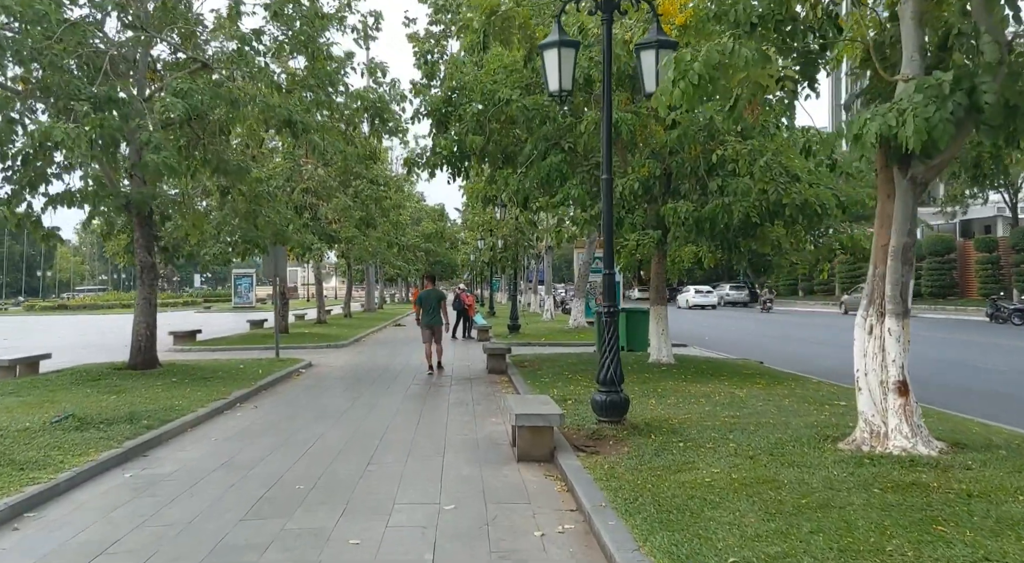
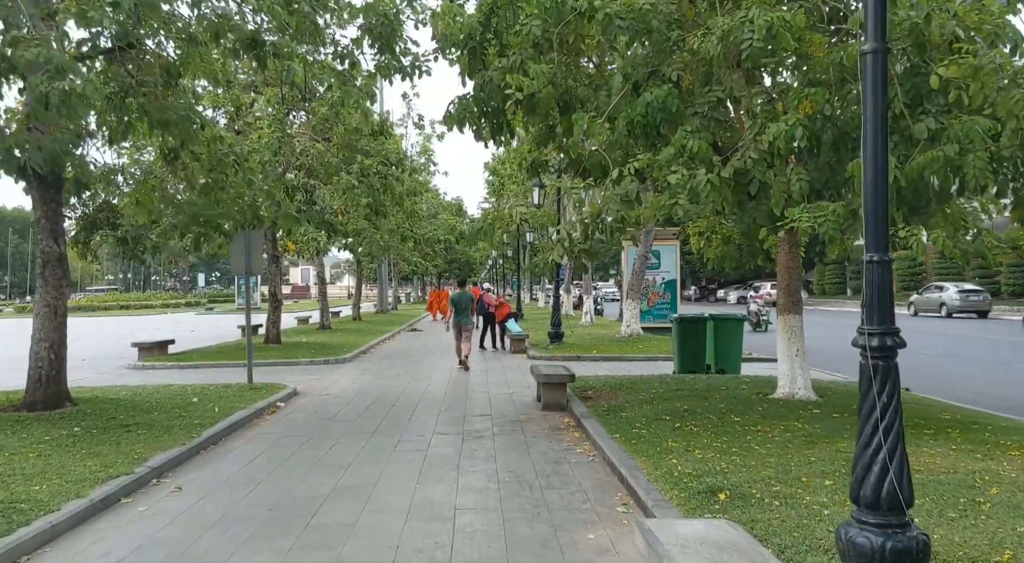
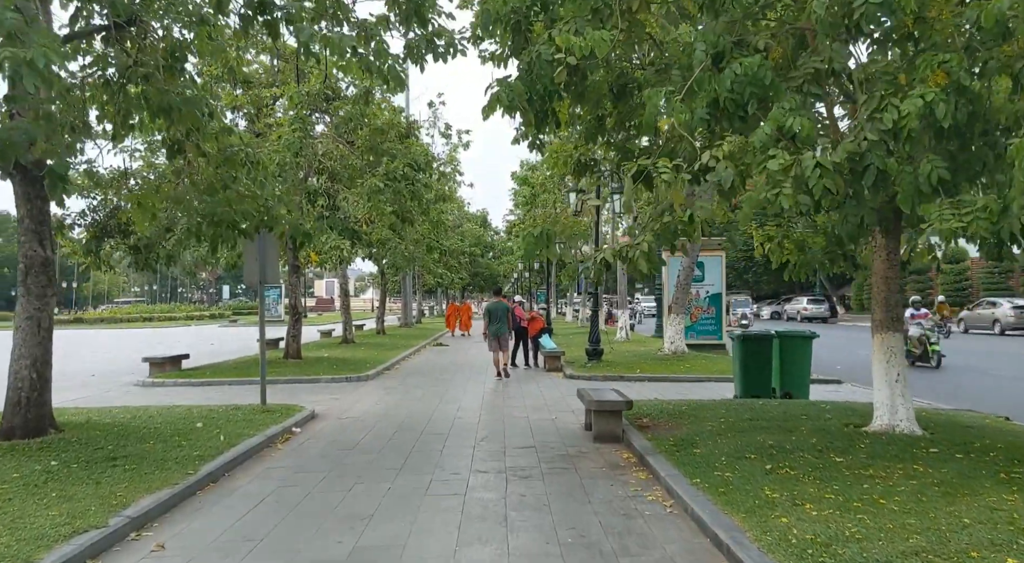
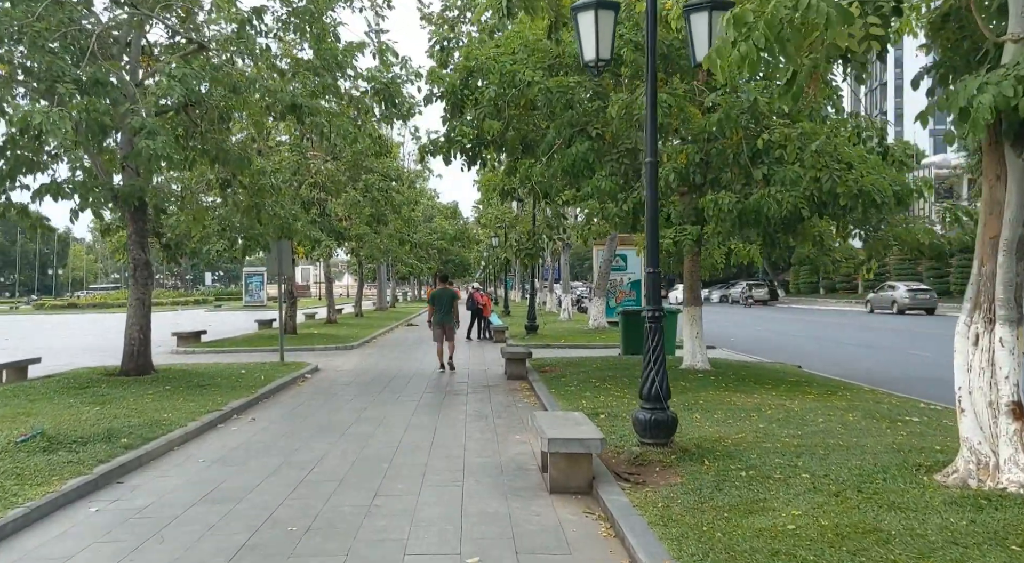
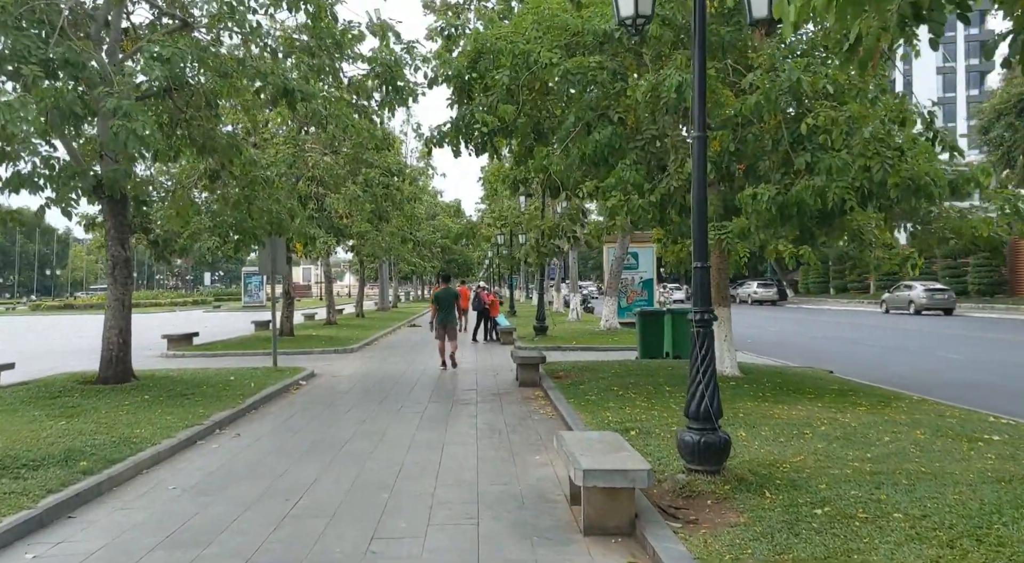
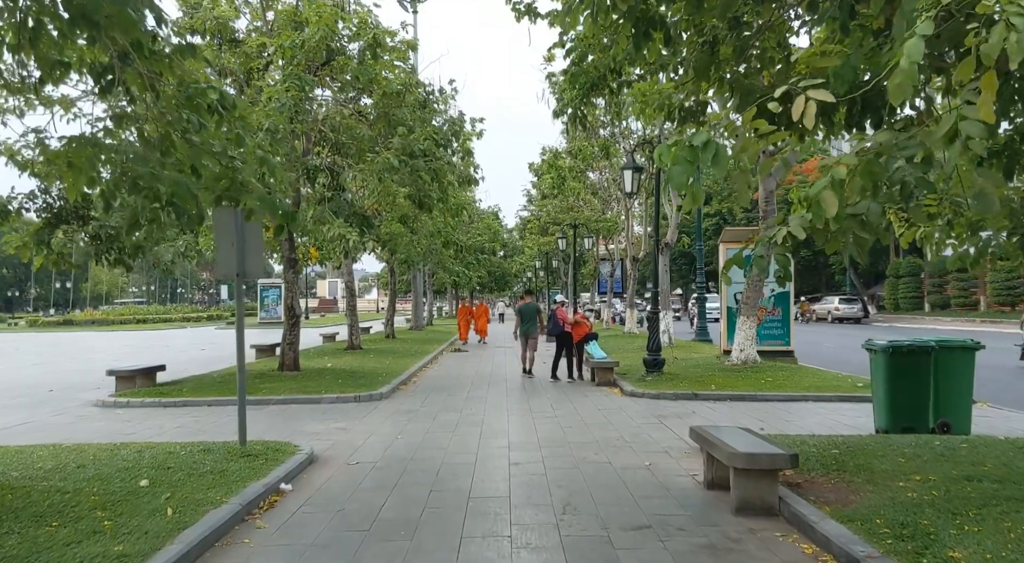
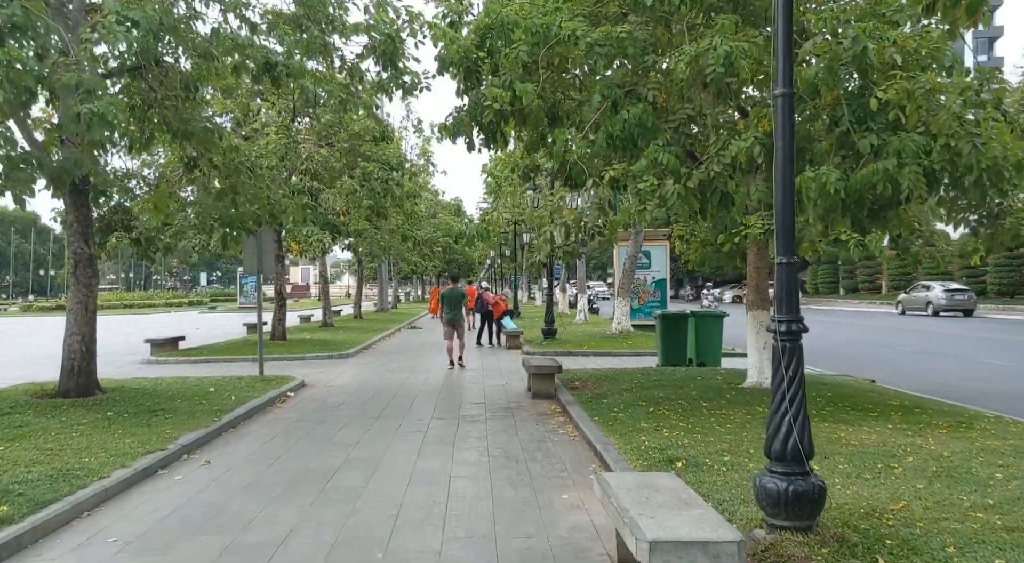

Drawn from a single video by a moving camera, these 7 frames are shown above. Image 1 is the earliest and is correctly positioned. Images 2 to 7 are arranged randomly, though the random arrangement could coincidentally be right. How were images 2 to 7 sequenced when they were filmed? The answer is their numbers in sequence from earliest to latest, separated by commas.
4, 5, 7, 2, 3, 6
